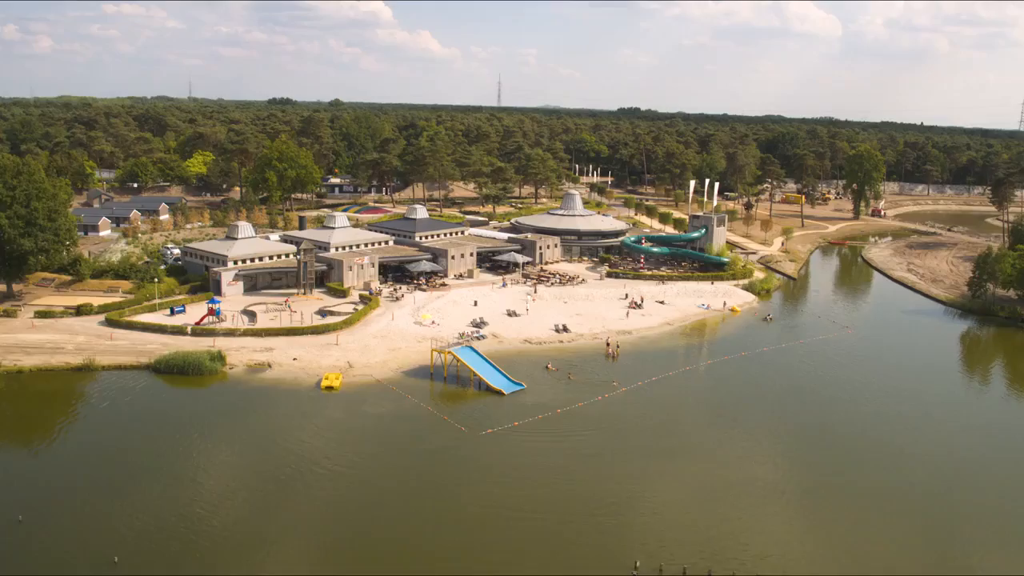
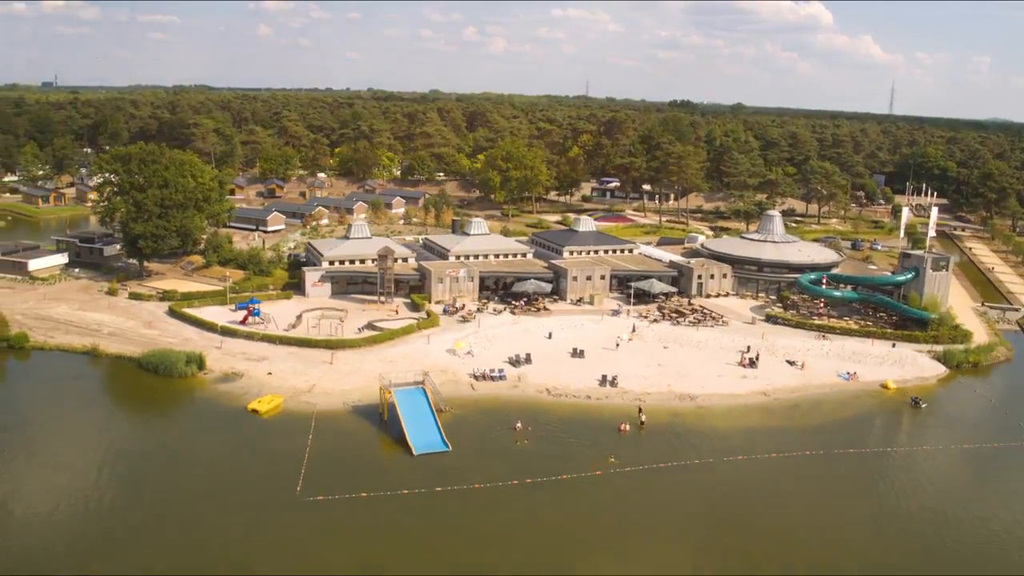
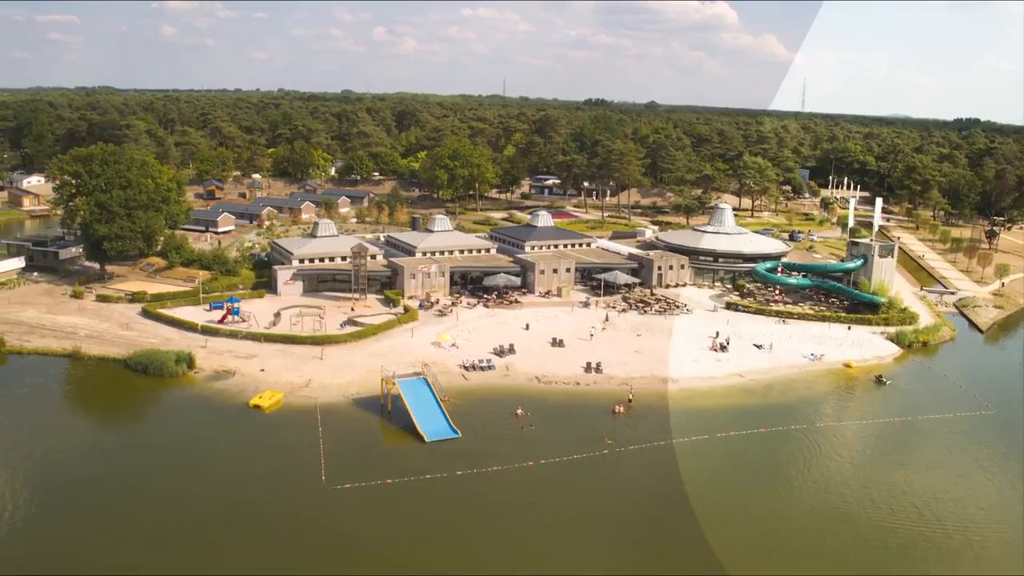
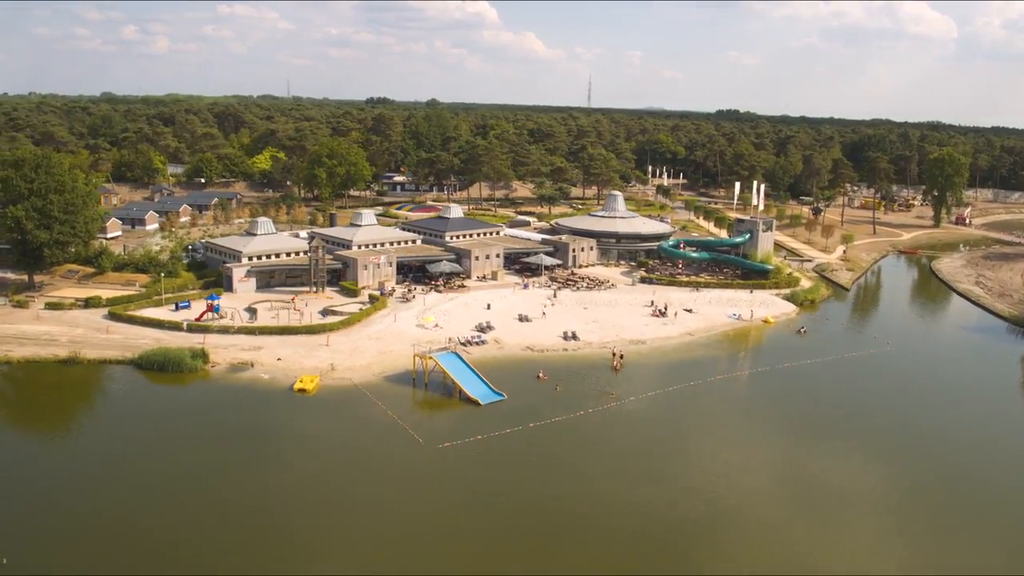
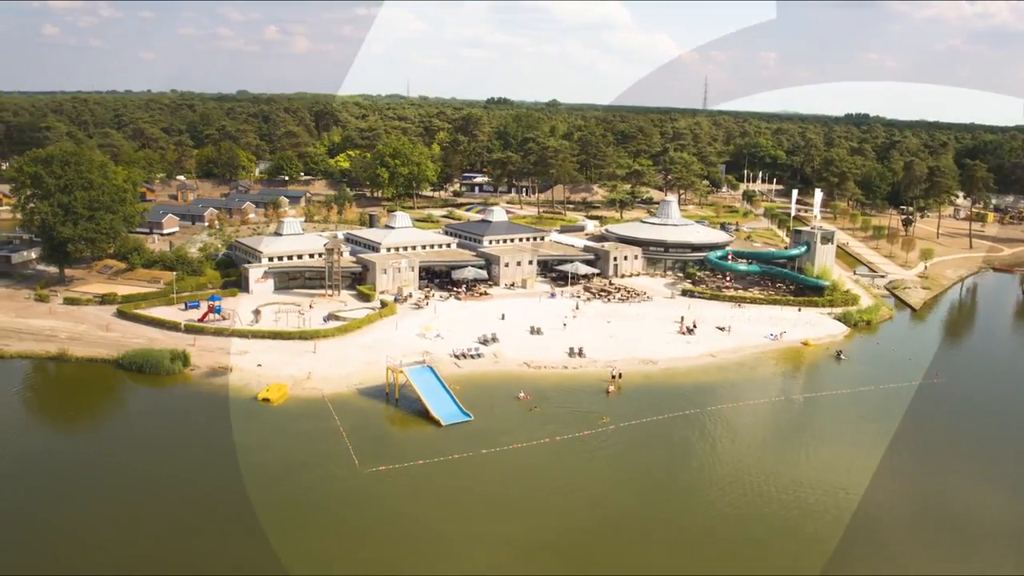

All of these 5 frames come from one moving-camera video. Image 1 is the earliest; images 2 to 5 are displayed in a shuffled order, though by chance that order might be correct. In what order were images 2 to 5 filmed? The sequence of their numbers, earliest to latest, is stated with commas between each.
4, 5, 3, 2
